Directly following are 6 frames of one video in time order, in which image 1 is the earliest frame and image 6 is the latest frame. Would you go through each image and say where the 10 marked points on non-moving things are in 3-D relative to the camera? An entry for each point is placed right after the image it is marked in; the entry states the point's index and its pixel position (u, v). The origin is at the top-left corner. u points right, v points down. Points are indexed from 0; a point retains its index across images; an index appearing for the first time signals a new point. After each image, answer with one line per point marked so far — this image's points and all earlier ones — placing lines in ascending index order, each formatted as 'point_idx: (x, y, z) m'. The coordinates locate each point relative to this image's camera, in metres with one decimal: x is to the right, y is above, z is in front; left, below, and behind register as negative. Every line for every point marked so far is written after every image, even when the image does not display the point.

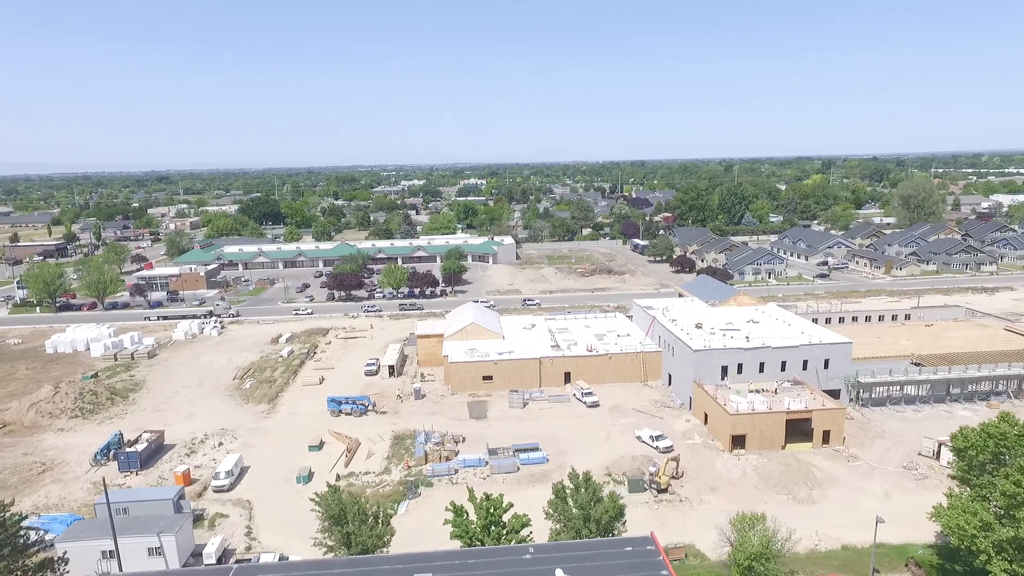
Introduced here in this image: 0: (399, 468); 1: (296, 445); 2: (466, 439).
0: (-3.2, -5.0, +17.5) m
1: (-6.7, -4.9, +19.3) m
2: (-1.4, -4.6, +19.2) m
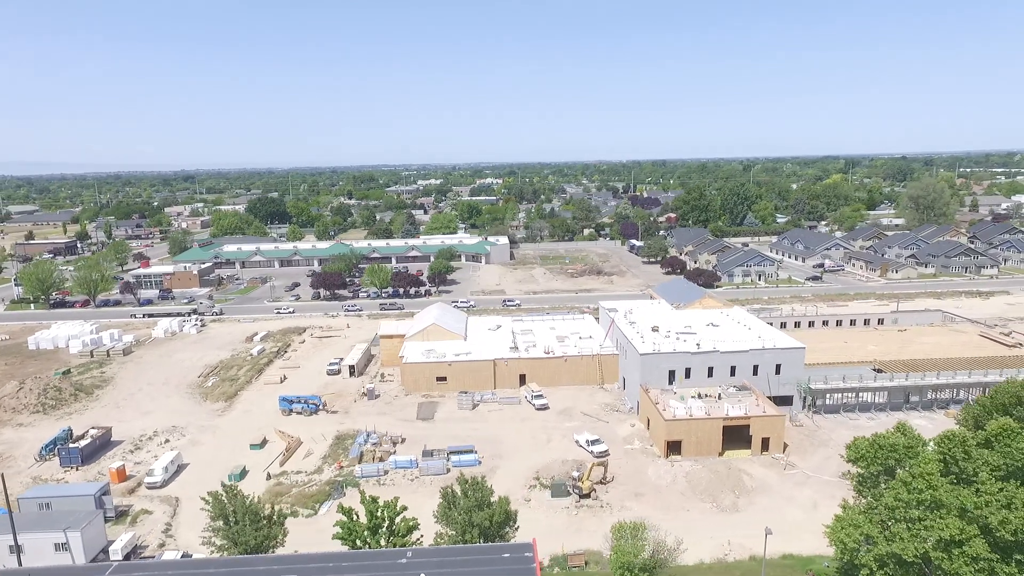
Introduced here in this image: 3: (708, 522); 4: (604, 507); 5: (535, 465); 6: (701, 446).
0: (-5.1, -5.1, +17.6) m
1: (-8.5, -4.9, +19.5) m
2: (-3.3, -4.7, +19.2) m
3: (+4.6, -5.5, +14.6) m
4: (+2.2, -5.4, +15.3) m
5: (+0.7, -5.0, +17.4) m
6: (+5.3, -4.4, +17.5) m
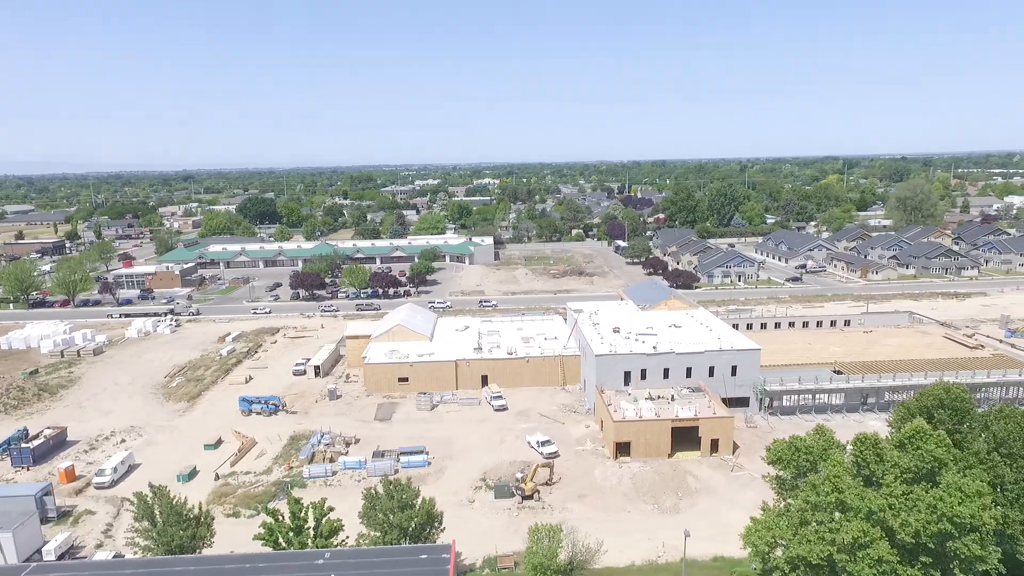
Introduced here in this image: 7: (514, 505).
0: (-6.5, -5.1, +17.6) m
1: (-10.0, -4.9, +19.6) m
2: (-4.7, -4.7, +19.2) m
3: (+3.2, -5.5, +14.6) m
4: (+0.8, -5.4, +15.4) m
5: (-0.8, -5.0, +17.5) m
6: (+3.9, -4.5, +17.5) m
7: (0.0, -5.4, +15.5) m
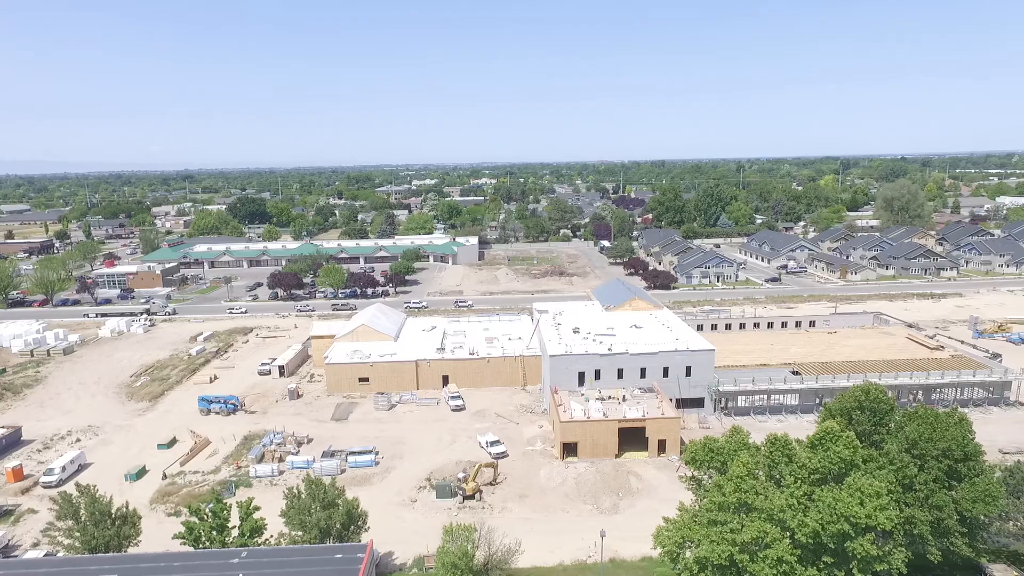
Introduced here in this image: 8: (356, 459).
0: (-8.0, -5.1, +17.7) m
1: (-11.4, -4.9, +19.6) m
2: (-6.2, -4.7, +19.3) m
3: (+1.7, -5.5, +14.6) m
4: (-0.7, -5.4, +15.4) m
5: (-2.3, -5.0, +17.5) m
6: (+2.4, -4.5, +17.5) m
7: (-1.5, -5.4, +15.6) m
8: (-4.4, -4.8, +17.6) m
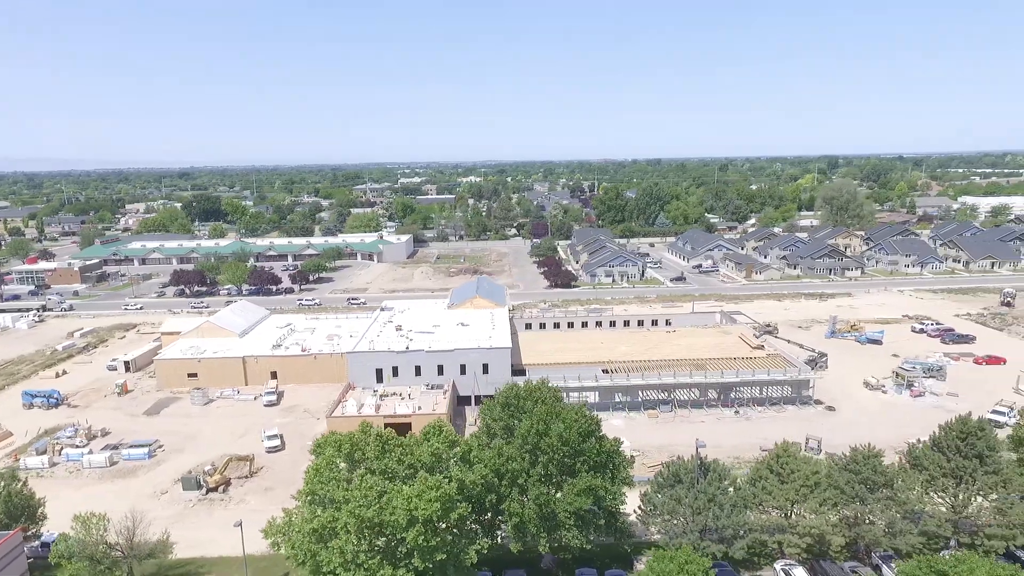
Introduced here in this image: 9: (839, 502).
0: (-14.6, -5.0, +18.1) m
1: (-18.0, -4.8, +20.1) m
2: (-12.8, -4.6, +19.6) m
3: (-4.9, -5.5, +15.0) m
4: (-7.3, -5.4, +15.7) m
5: (-8.9, -4.9, +17.9) m
6: (-4.2, -4.4, +17.8) m
7: (-8.1, -5.3, +15.9) m
8: (-11.0, -4.7, +18.0) m
9: (+6.2, -4.1, +11.8) m
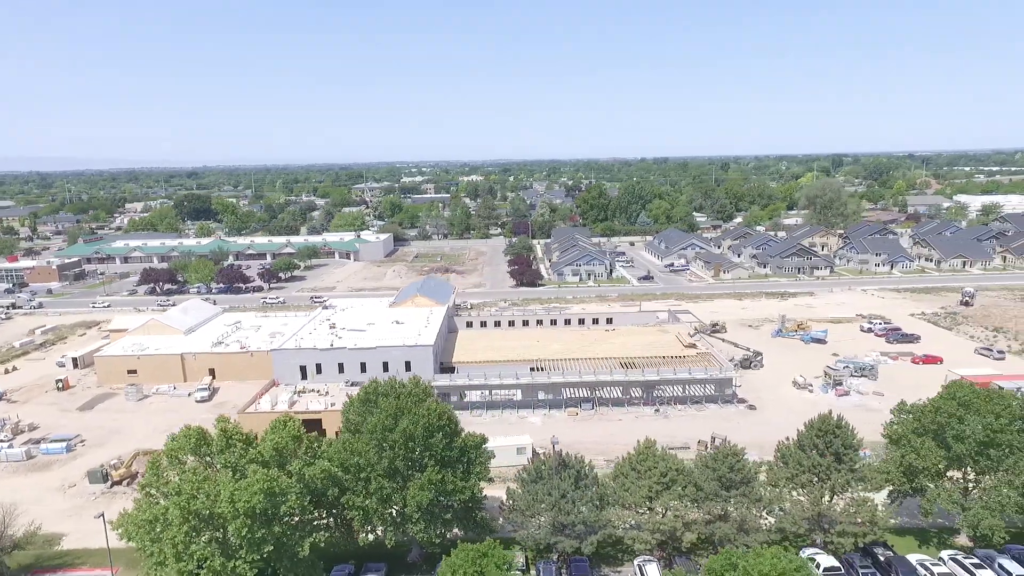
0: (-17.2, -4.9, +18.5) m
1: (-20.6, -4.7, +20.5) m
2: (-15.3, -4.5, +20.0) m
3: (-7.6, -5.4, +15.2) m
4: (-9.9, -5.3, +16.0) m
5: (-11.5, -4.8, +18.2) m
6: (-6.8, -4.4, +18.1) m
7: (-10.7, -5.3, +16.2) m
8: (-13.6, -4.7, +18.3) m
9: (+3.5, -4.0, +11.9) m
